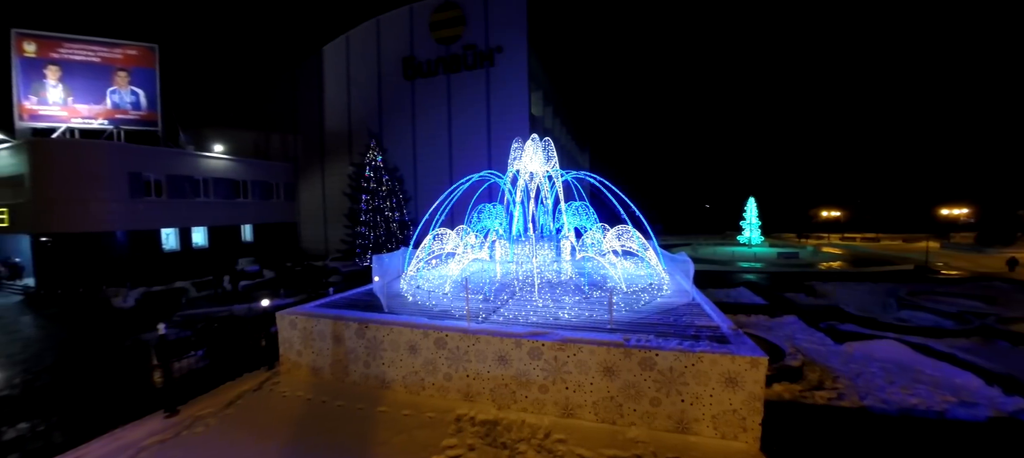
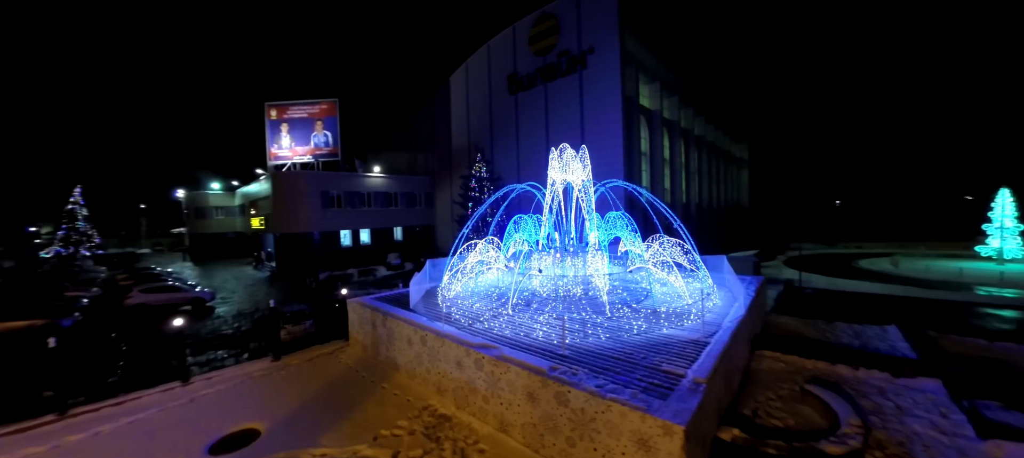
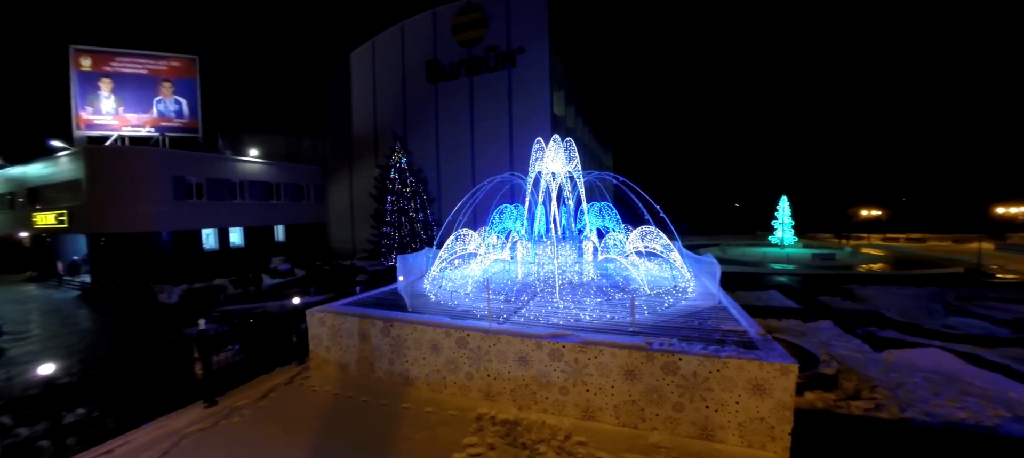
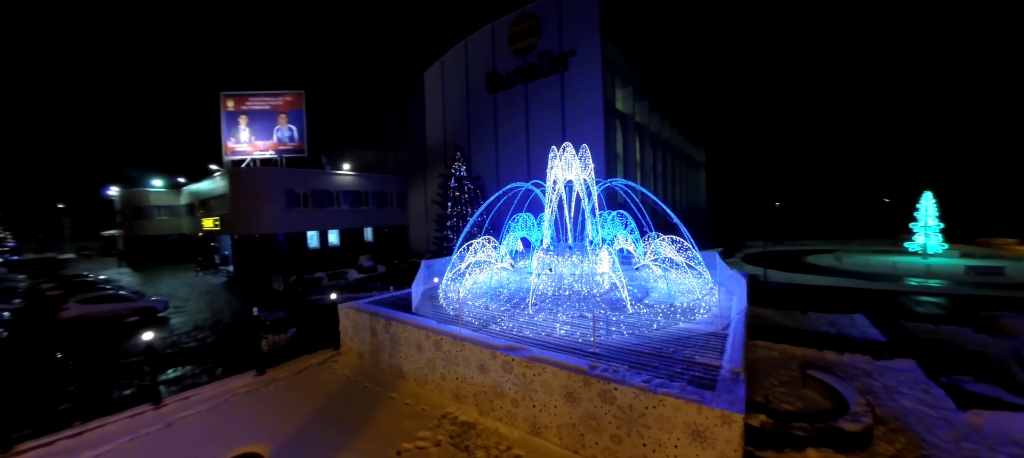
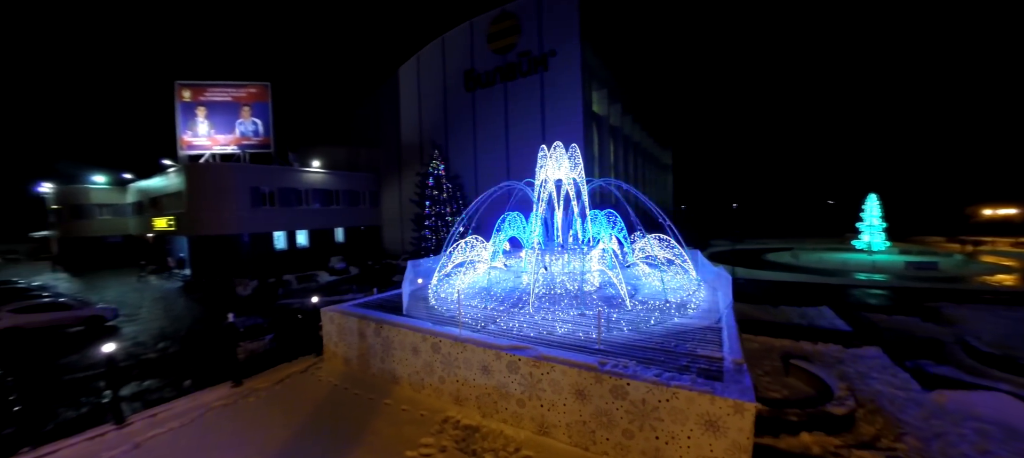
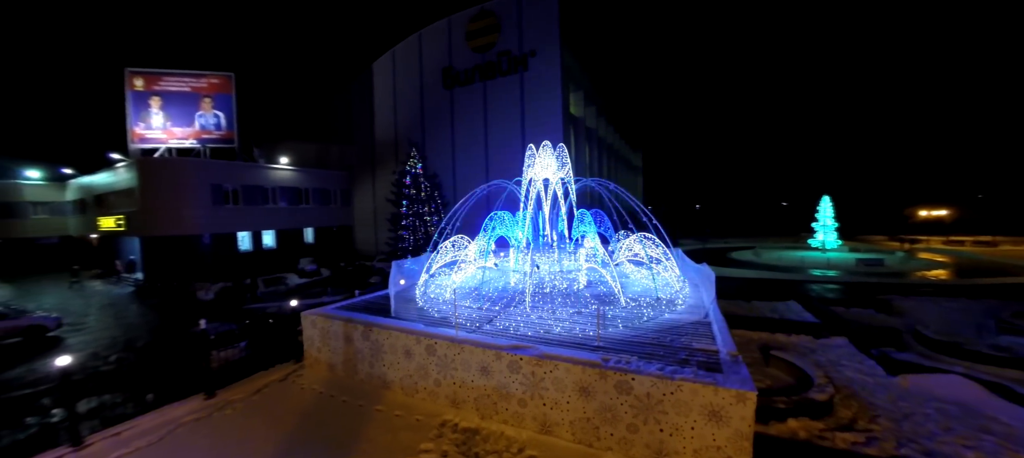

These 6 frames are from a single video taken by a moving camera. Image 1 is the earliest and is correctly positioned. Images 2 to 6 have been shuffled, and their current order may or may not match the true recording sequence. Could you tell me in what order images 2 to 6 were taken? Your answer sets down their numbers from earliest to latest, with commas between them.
3, 6, 5, 4, 2
